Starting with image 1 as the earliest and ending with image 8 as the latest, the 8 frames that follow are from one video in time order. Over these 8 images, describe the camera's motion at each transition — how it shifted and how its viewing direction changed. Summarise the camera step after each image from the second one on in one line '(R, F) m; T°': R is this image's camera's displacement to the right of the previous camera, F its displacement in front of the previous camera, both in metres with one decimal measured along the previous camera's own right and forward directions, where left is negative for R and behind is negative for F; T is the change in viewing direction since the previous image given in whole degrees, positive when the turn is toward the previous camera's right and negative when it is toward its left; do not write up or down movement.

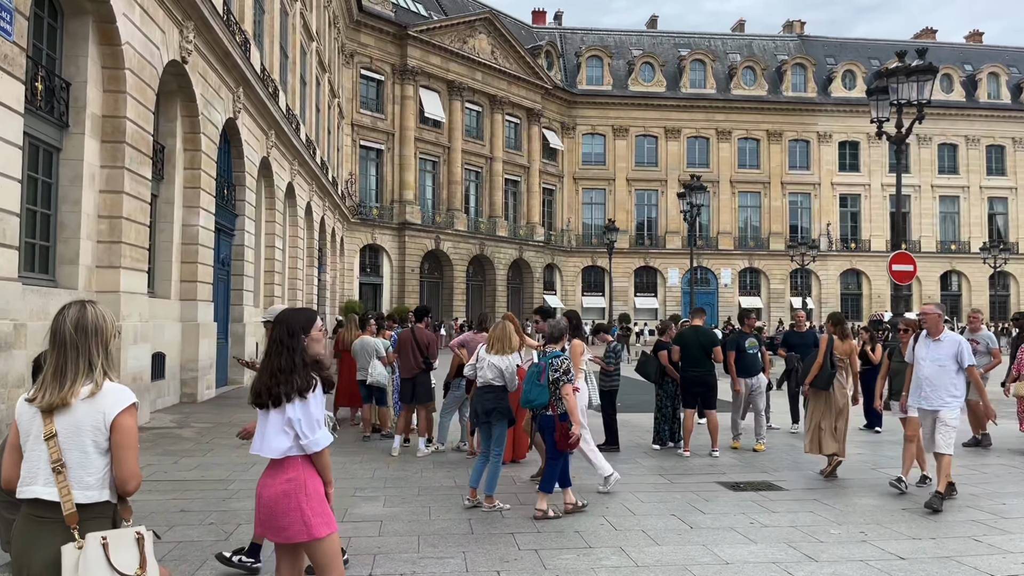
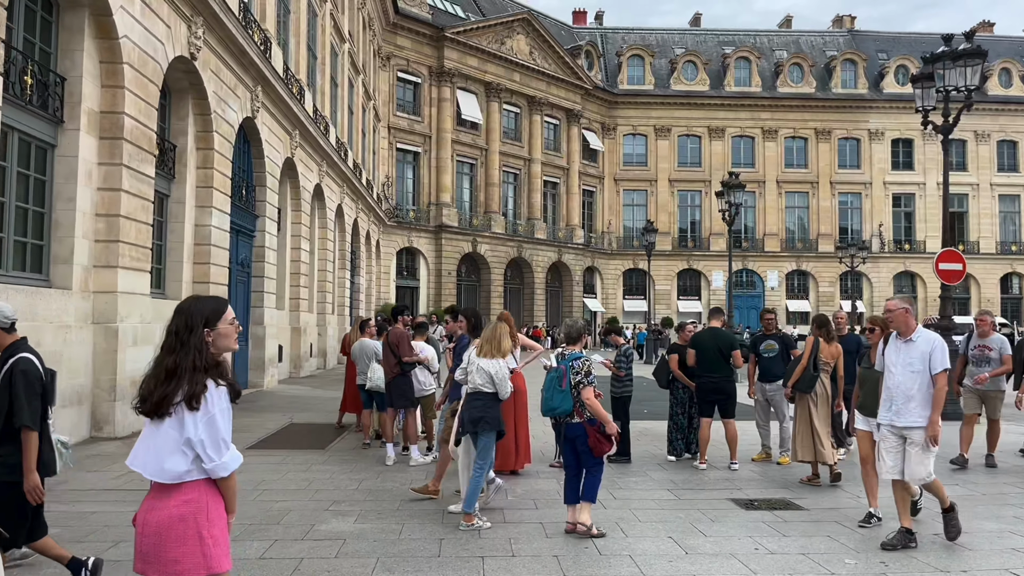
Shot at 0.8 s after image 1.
(+0.5, +0.6) m; -3°
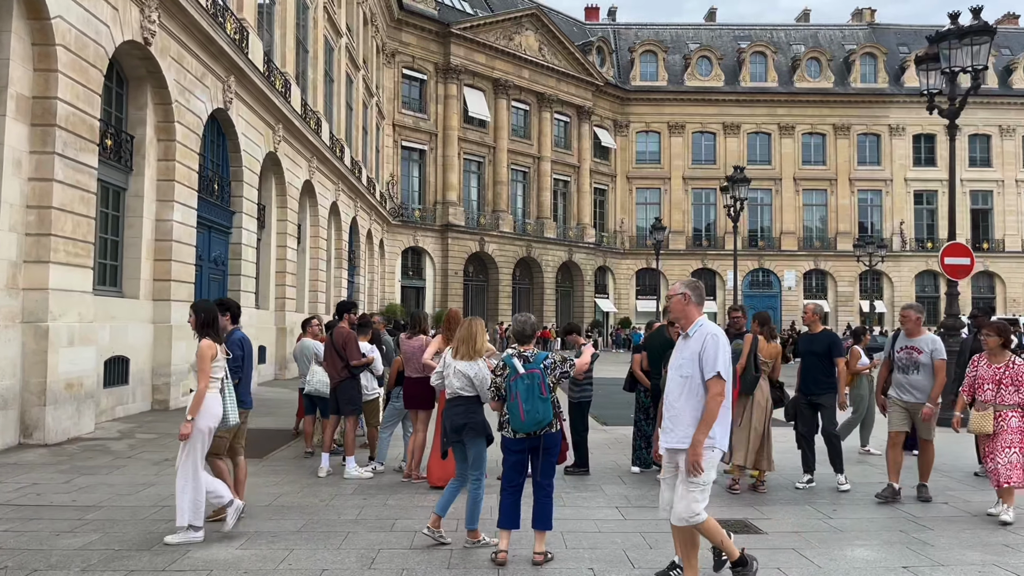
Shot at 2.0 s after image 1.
(+0.7, +0.7) m; -2°
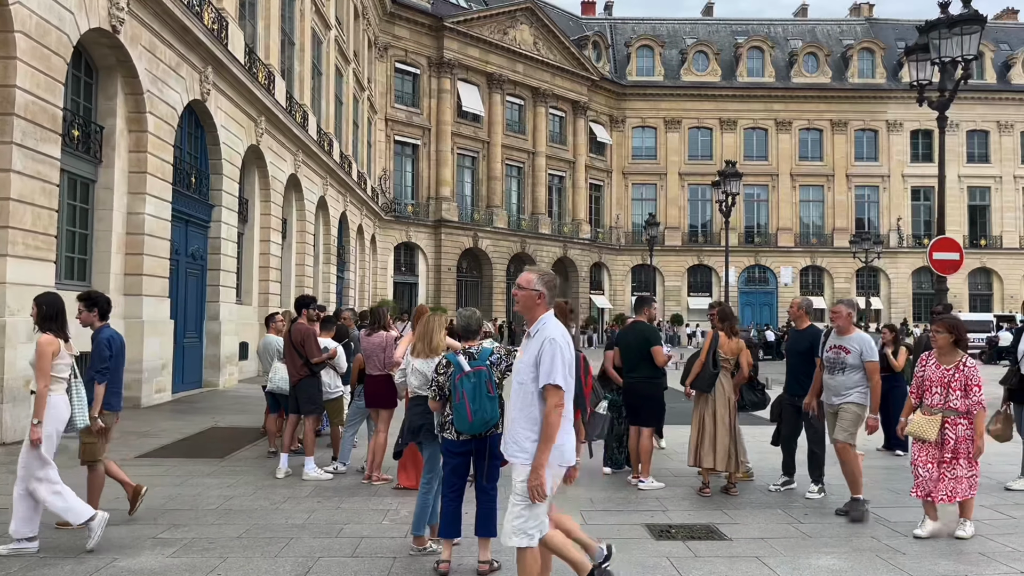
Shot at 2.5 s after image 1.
(+0.3, +0.3) m; 0°
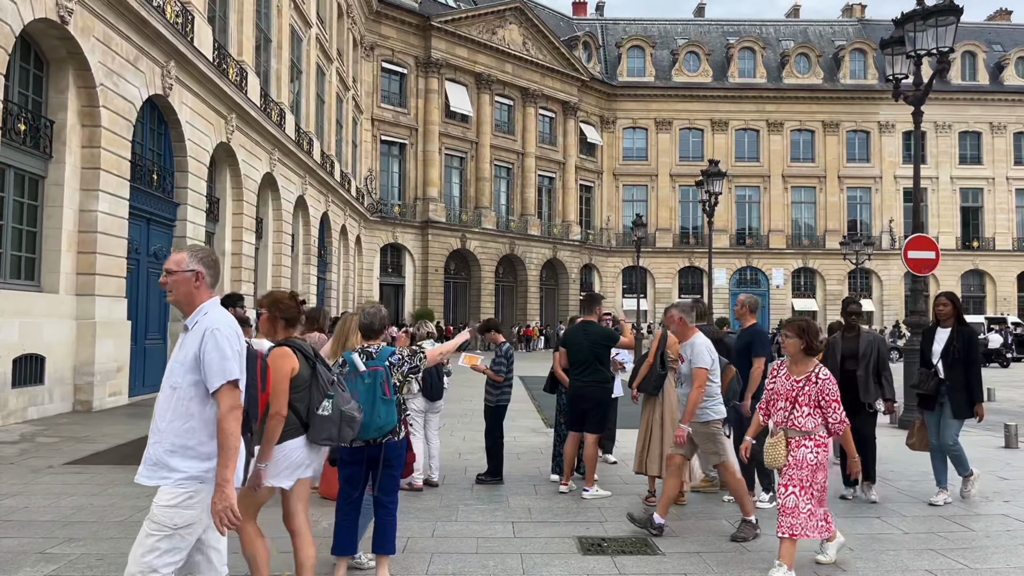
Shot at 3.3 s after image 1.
(+0.5, +0.4) m; 0°
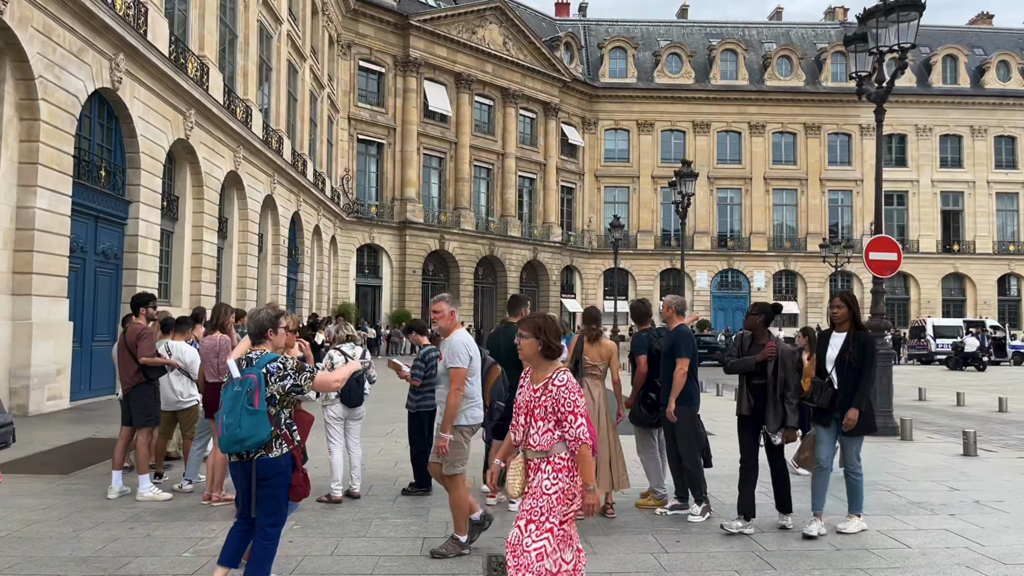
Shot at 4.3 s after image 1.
(+0.5, +0.3) m; +1°
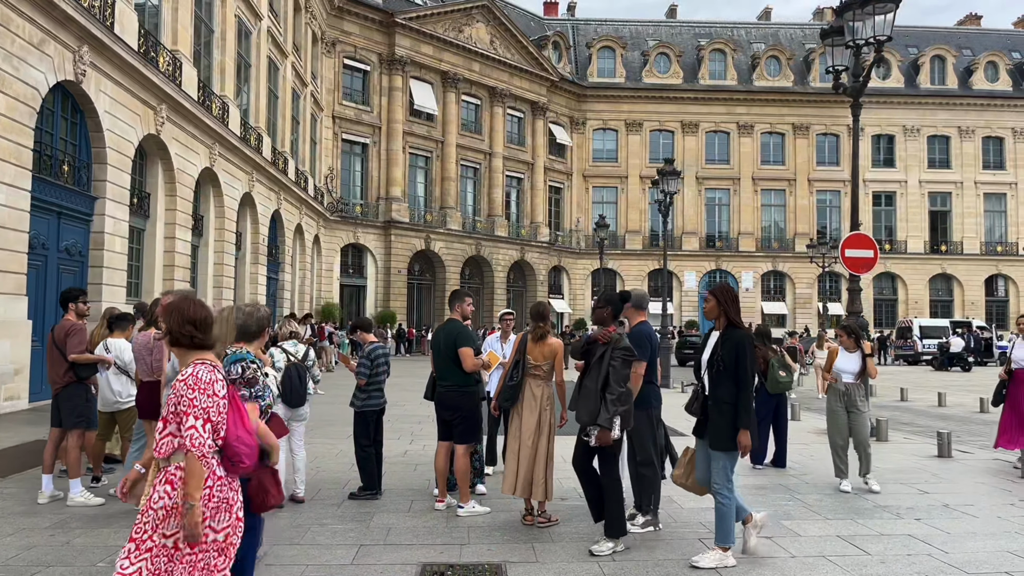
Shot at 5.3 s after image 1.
(+0.3, +0.3) m; +1°
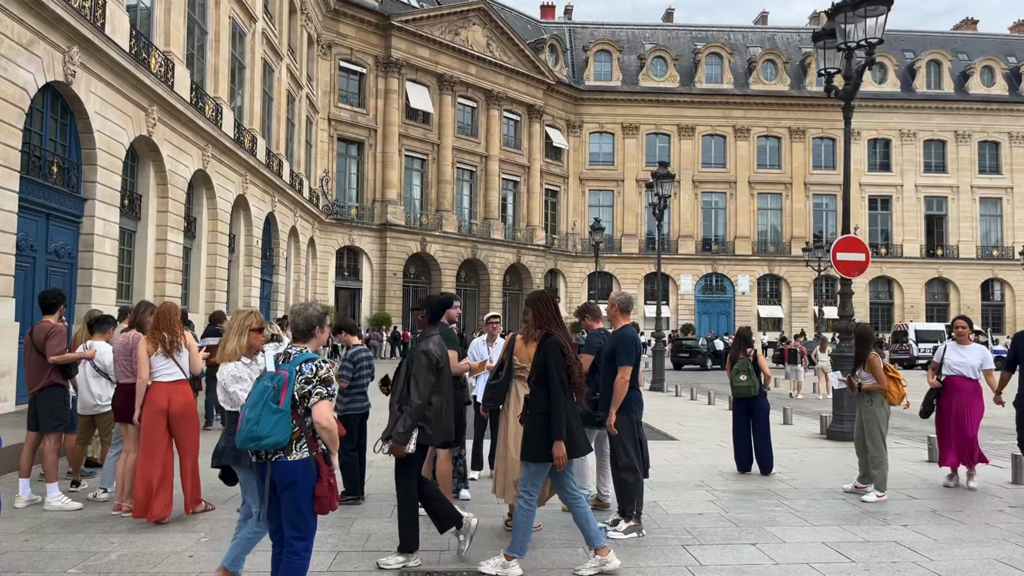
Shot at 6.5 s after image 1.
(+0.1, +0.1) m; 0°
